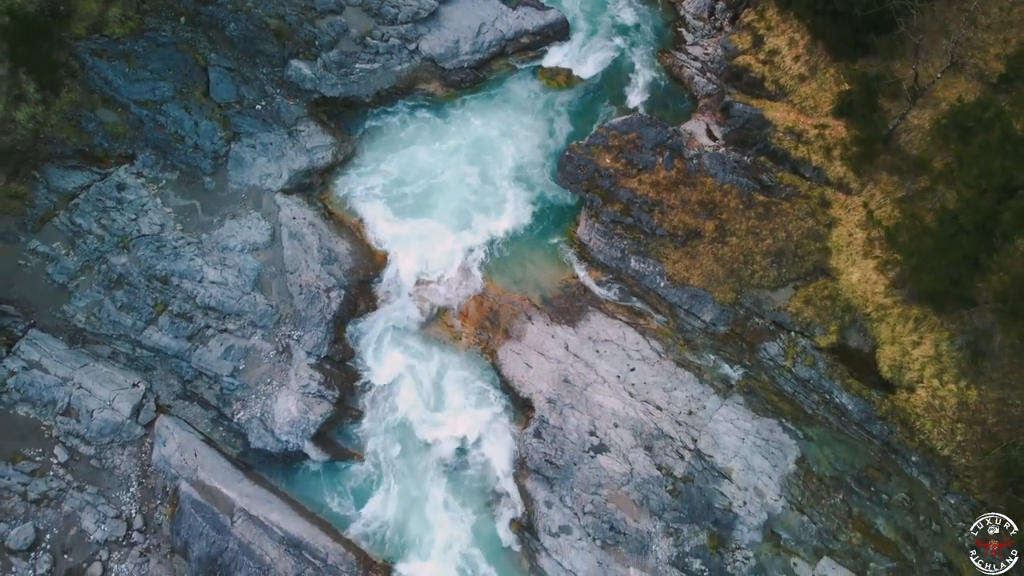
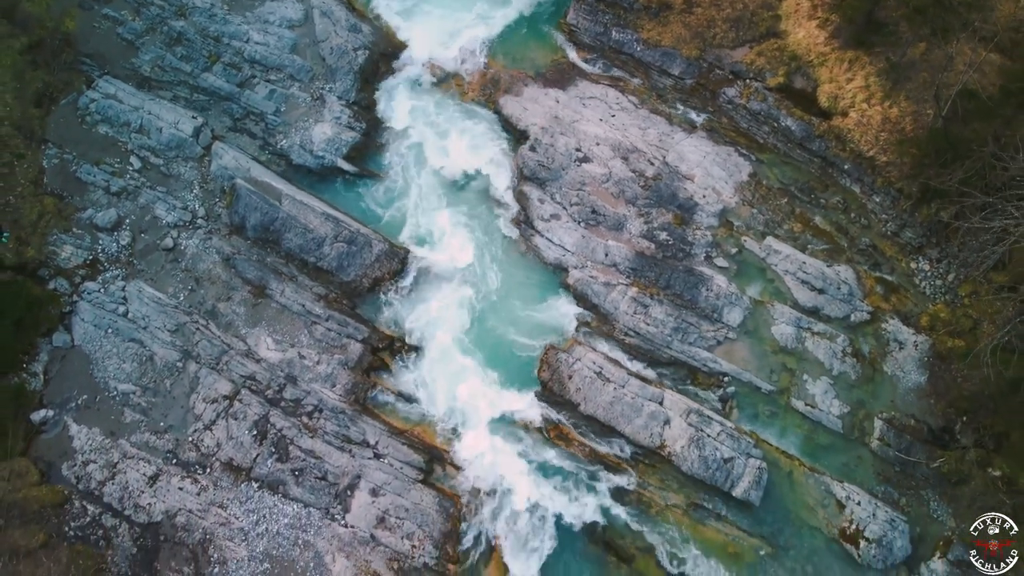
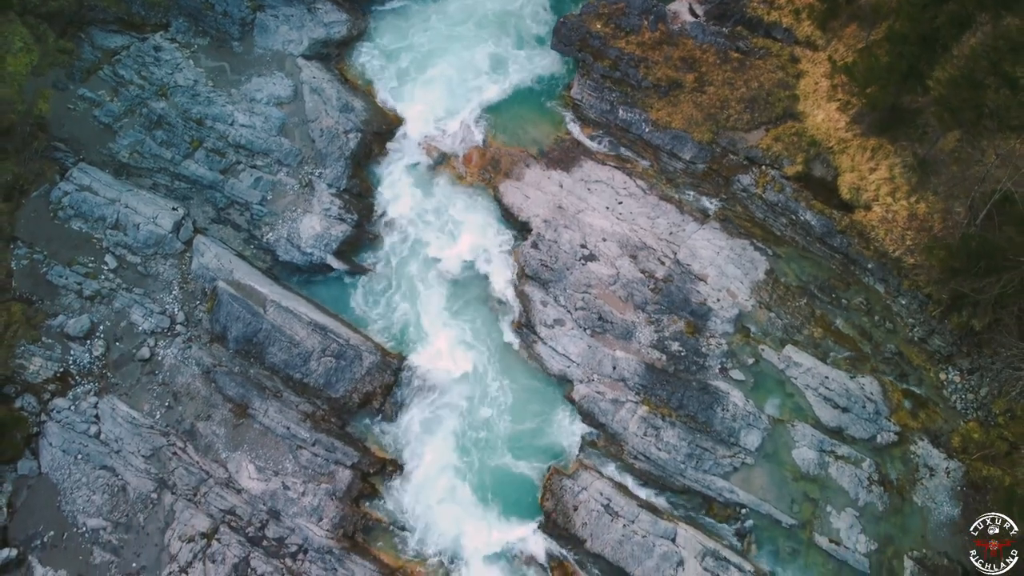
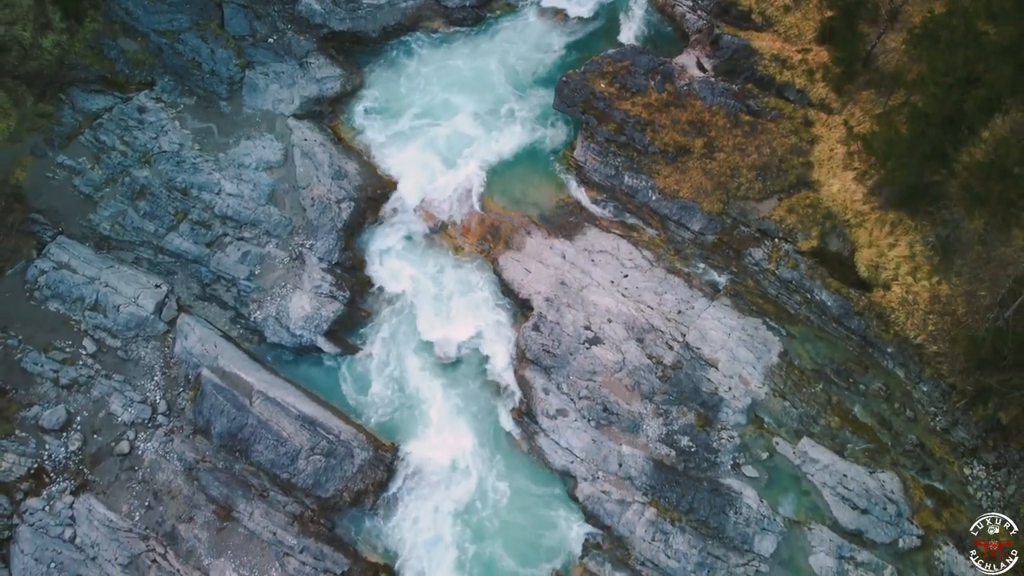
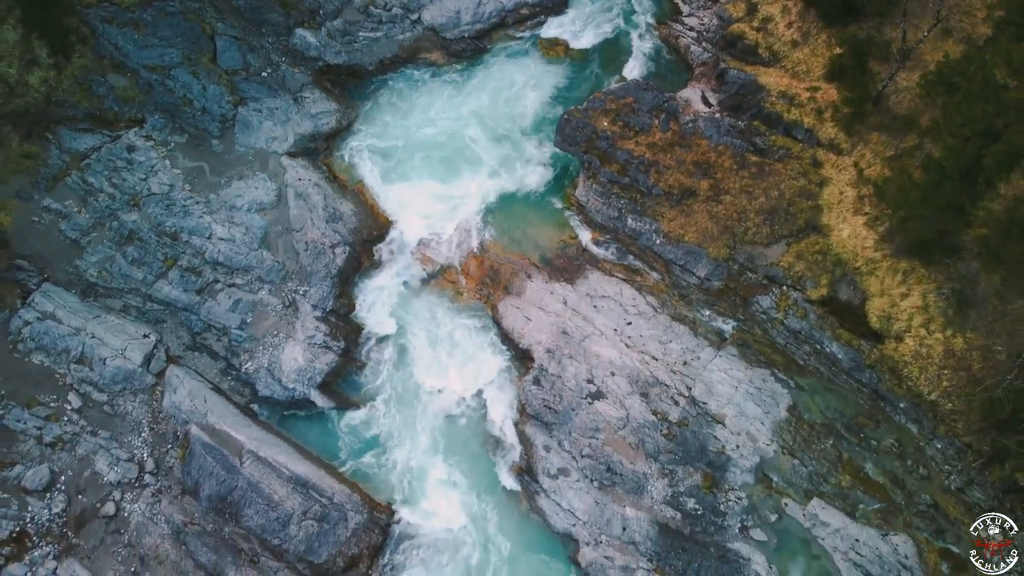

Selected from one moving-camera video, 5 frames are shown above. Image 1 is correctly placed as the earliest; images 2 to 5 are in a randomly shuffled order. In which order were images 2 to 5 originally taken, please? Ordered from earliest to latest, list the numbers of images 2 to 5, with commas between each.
5, 4, 3, 2
